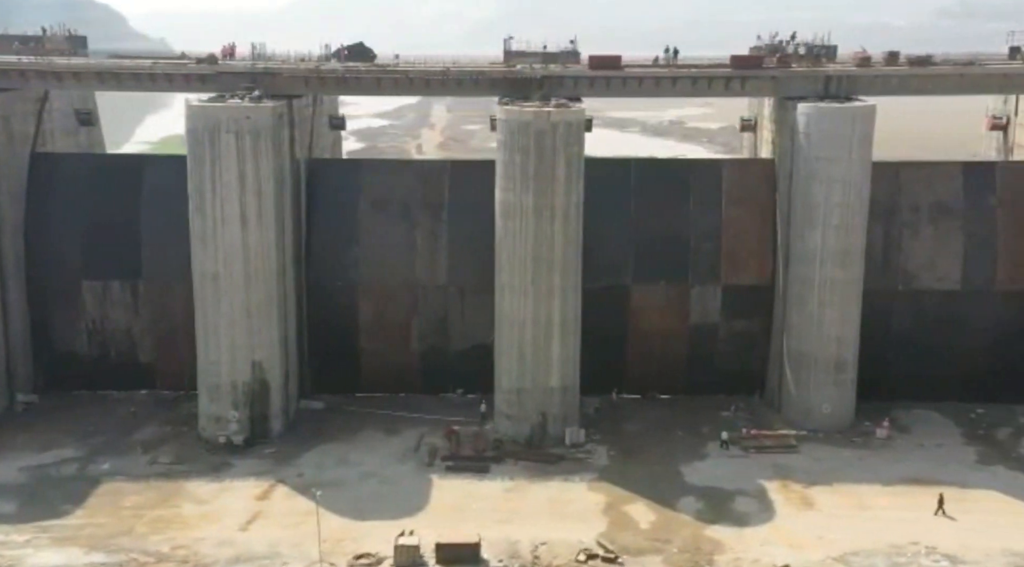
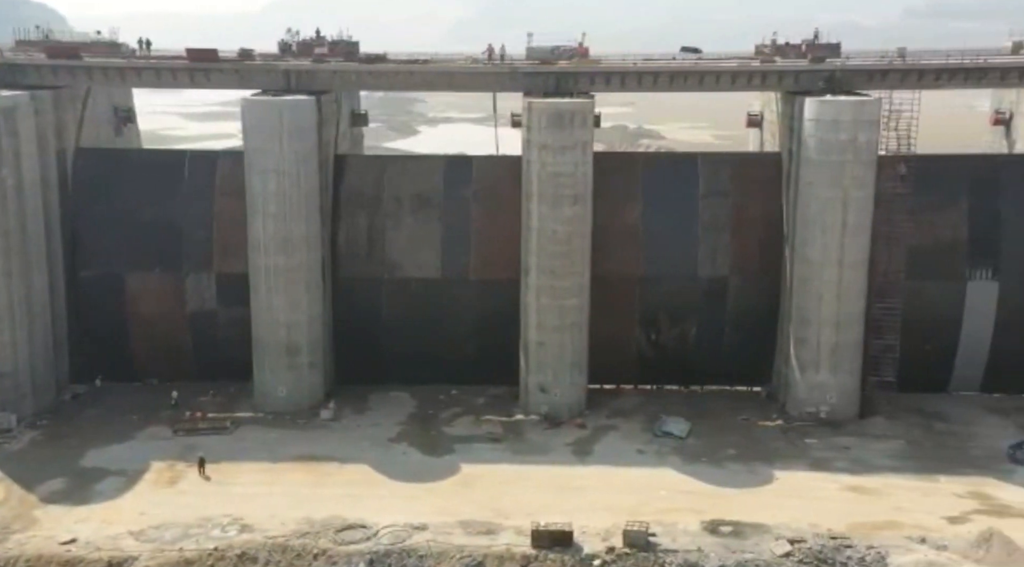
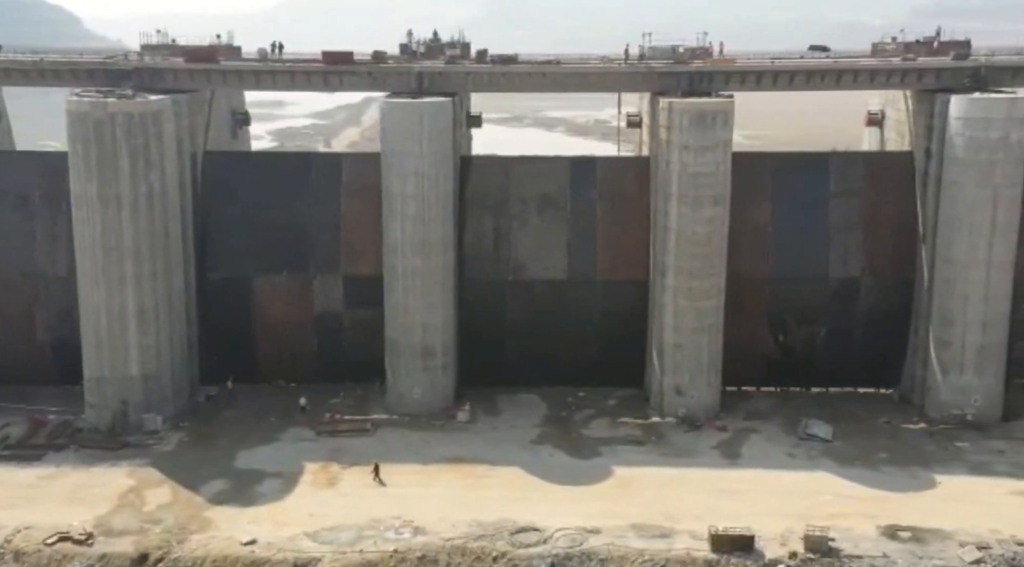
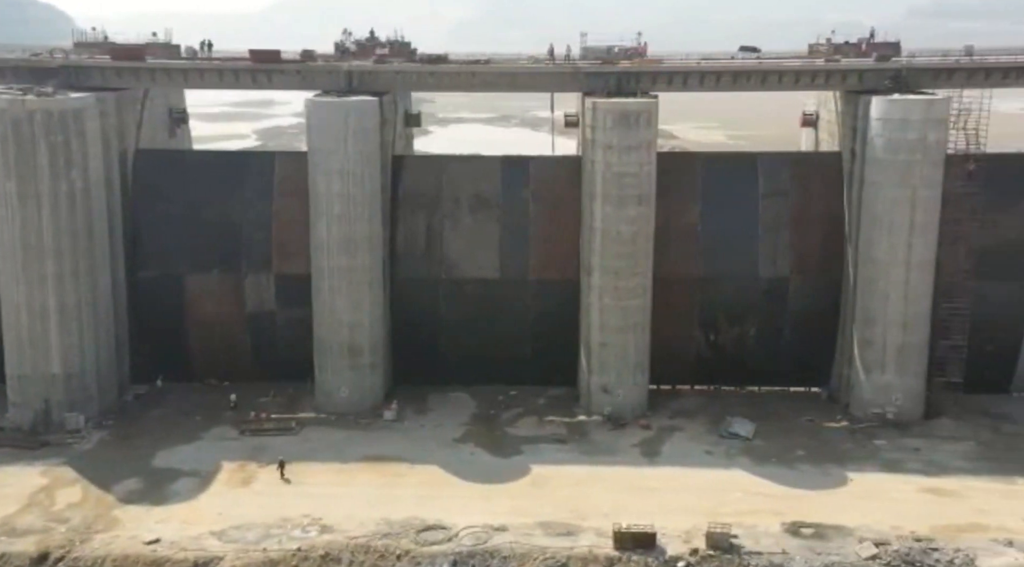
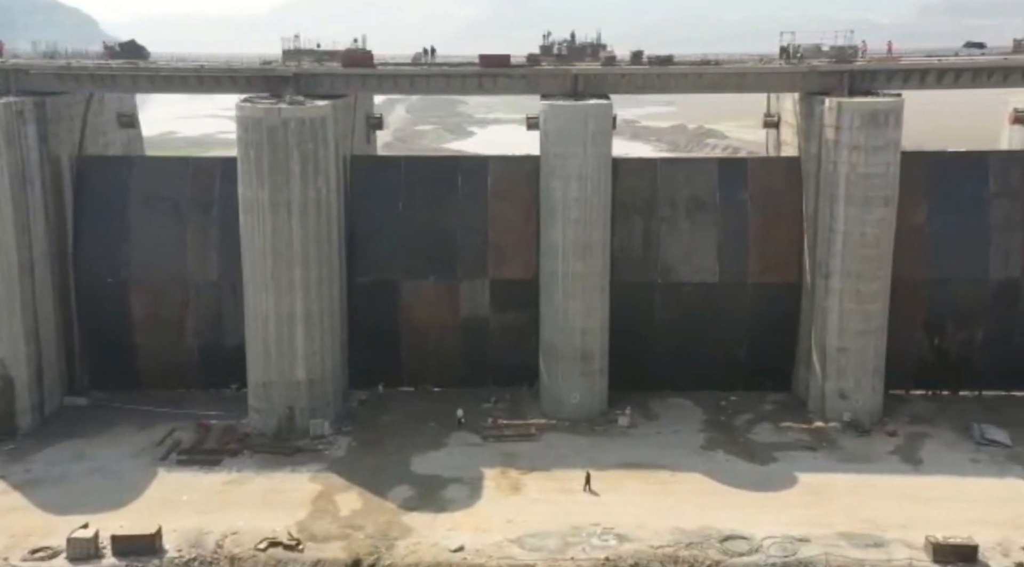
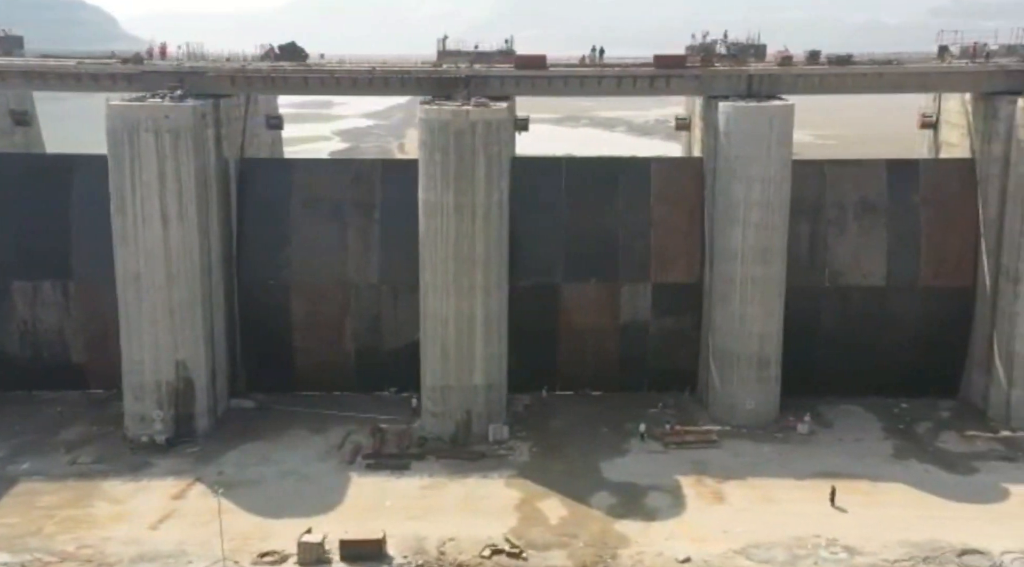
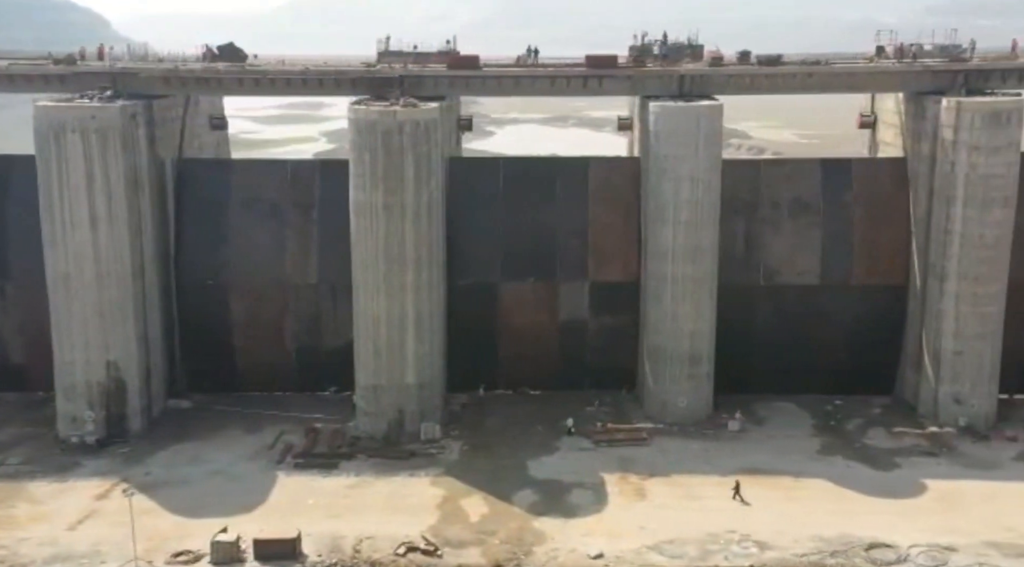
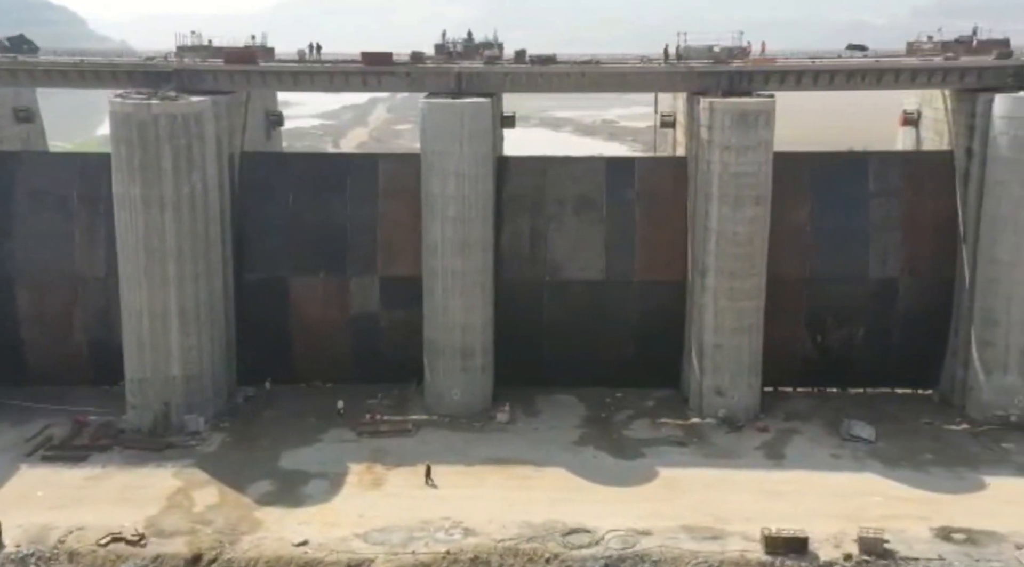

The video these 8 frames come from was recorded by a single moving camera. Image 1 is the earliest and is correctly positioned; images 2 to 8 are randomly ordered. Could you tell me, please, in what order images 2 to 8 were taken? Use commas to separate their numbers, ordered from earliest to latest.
6, 7, 5, 8, 3, 4, 2
